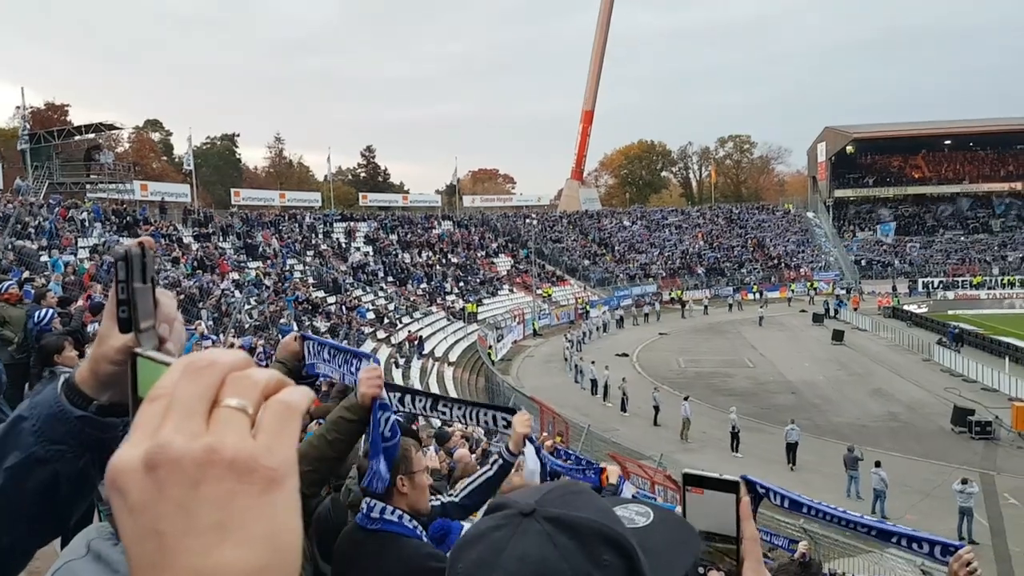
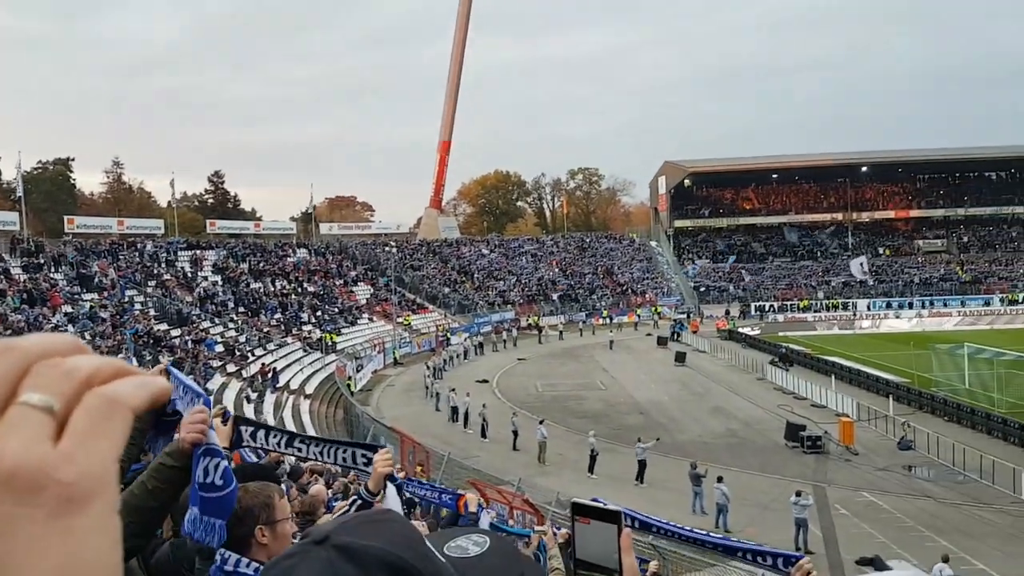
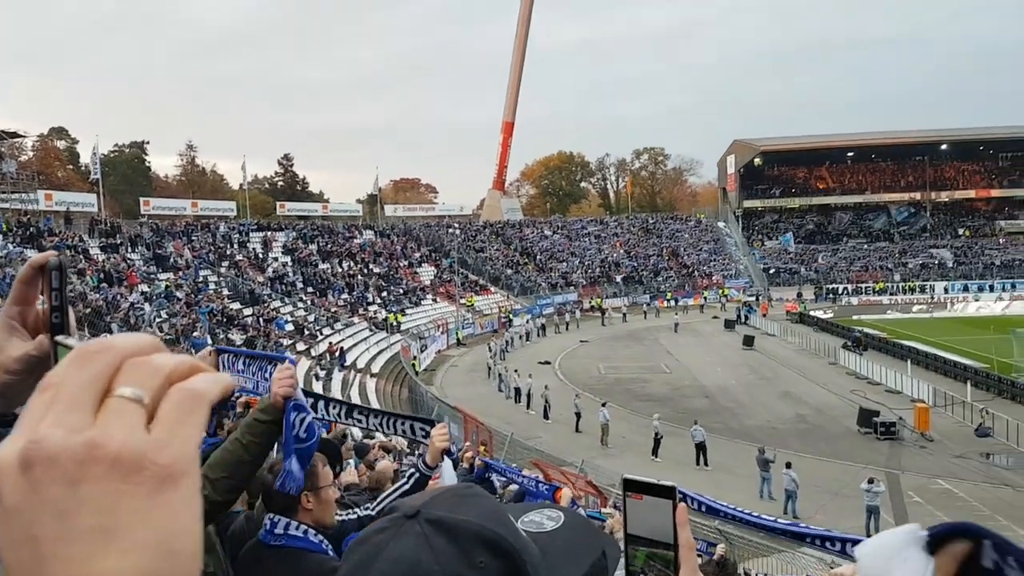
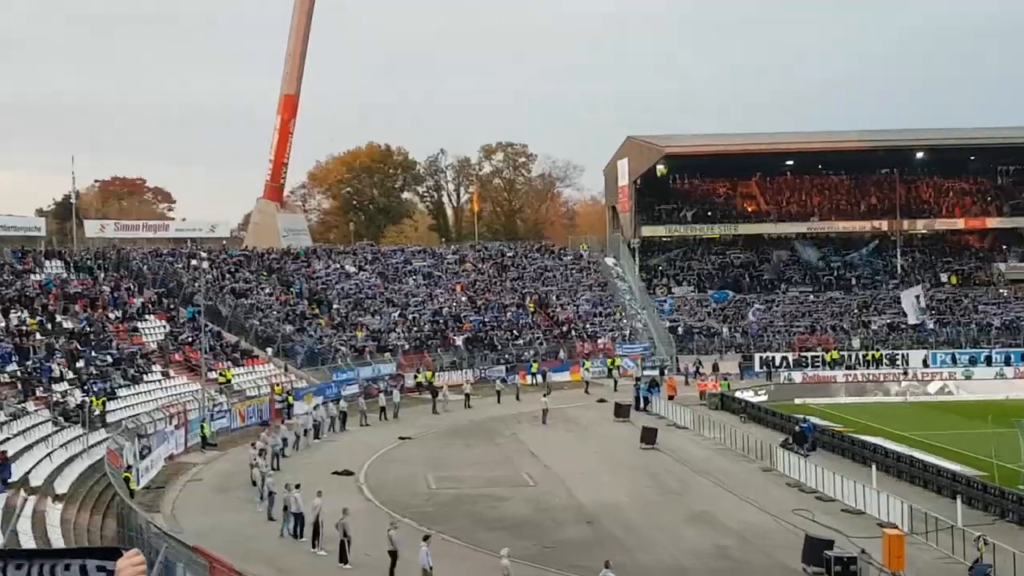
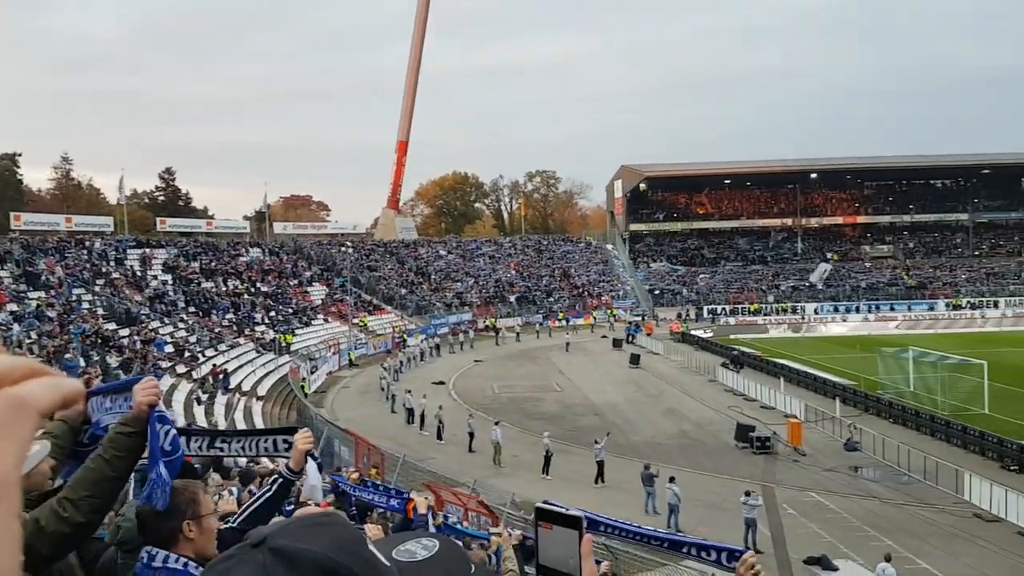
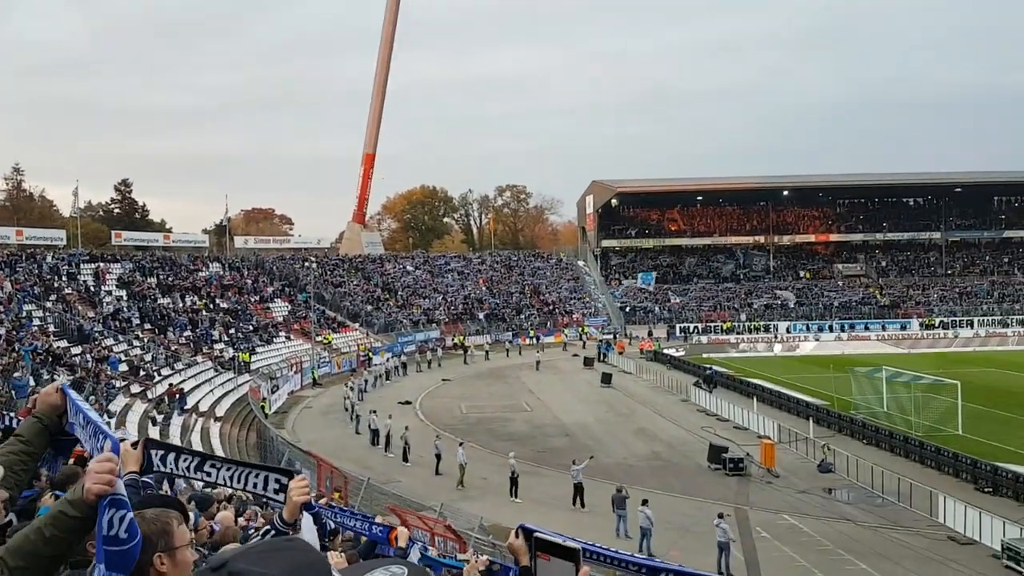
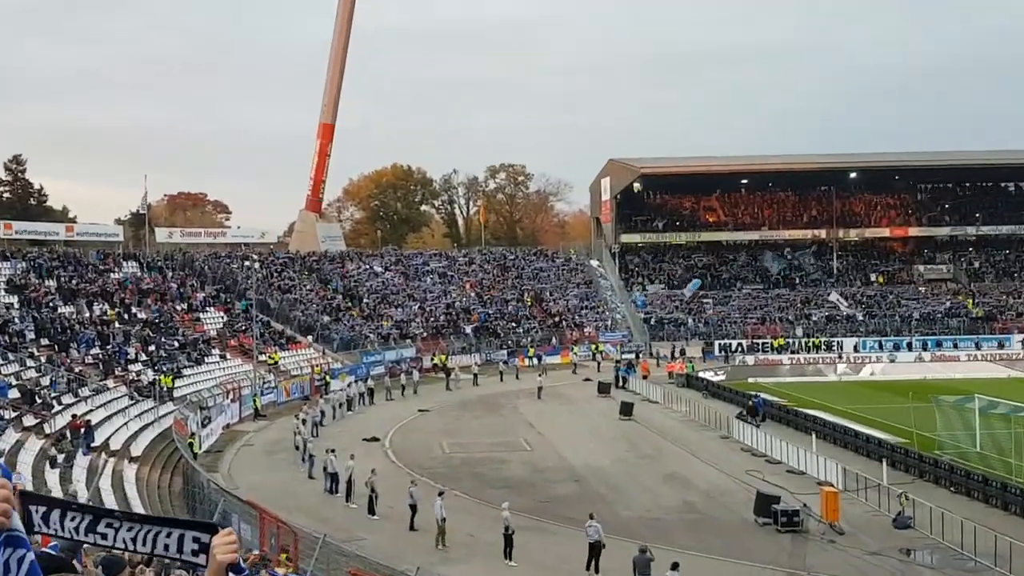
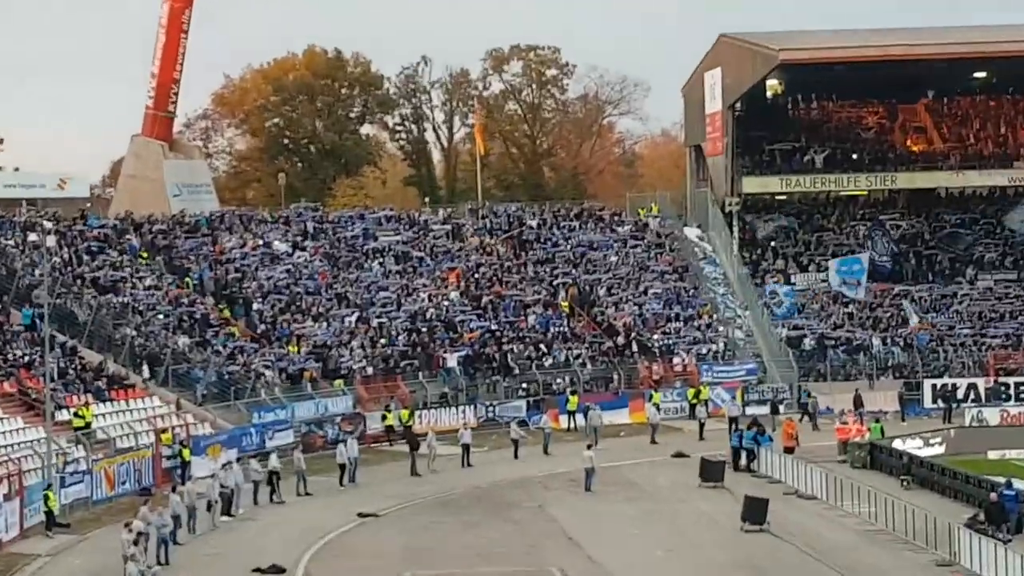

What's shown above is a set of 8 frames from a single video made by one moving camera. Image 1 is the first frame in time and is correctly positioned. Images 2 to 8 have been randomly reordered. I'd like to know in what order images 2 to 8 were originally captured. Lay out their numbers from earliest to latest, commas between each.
3, 2, 5, 6, 7, 4, 8
